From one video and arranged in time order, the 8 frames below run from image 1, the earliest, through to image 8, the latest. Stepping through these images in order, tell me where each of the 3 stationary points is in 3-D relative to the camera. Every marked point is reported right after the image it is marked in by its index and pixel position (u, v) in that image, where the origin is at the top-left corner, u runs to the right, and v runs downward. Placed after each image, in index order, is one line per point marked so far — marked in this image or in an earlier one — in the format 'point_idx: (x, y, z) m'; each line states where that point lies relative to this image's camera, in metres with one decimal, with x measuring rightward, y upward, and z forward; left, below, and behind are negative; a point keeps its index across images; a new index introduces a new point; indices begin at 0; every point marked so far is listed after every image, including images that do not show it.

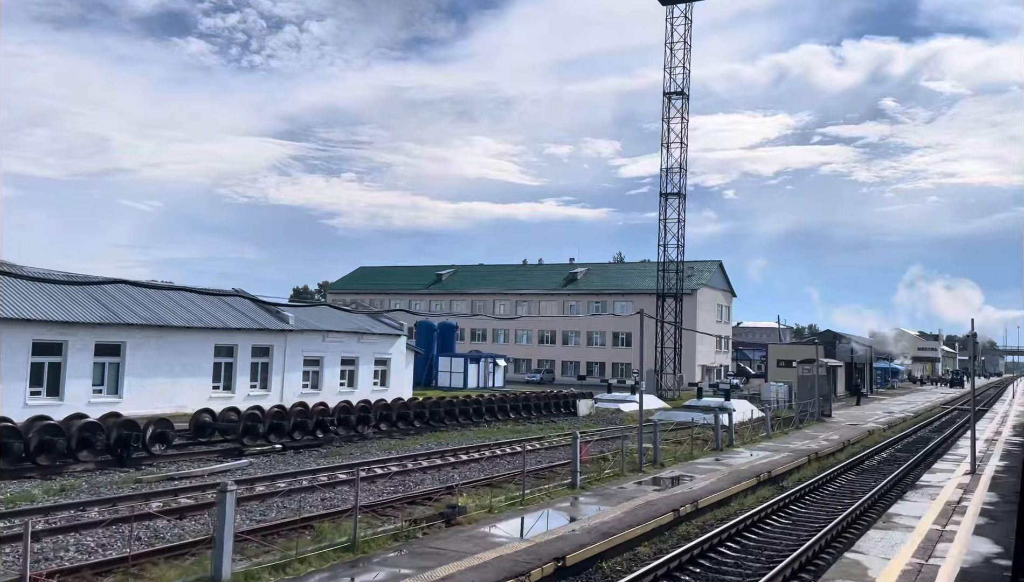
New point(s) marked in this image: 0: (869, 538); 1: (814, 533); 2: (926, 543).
0: (+3.3, -2.4, +10.0) m
1: (+2.8, -2.3, +10.1) m
2: (+3.8, -2.4, +9.7) m
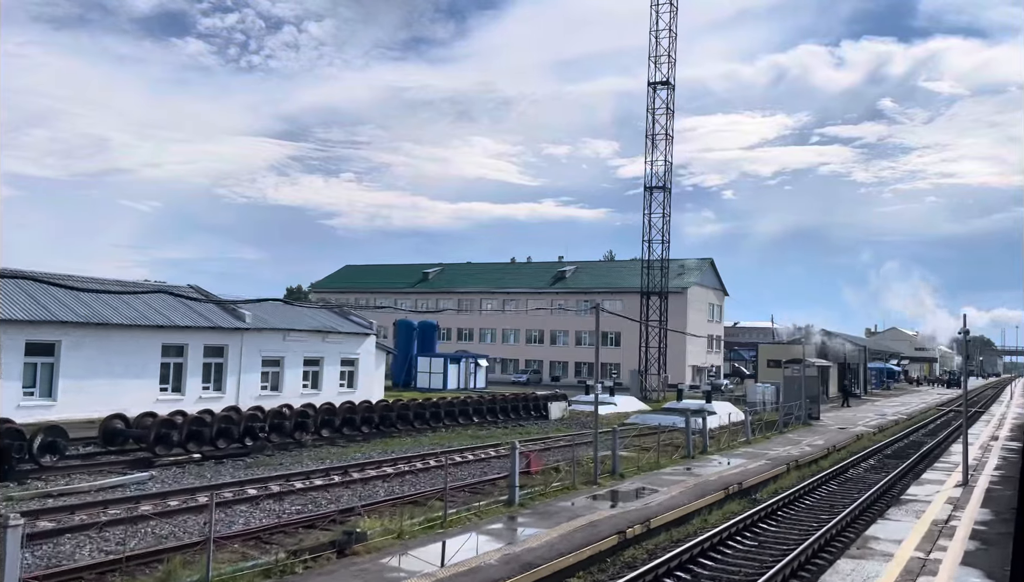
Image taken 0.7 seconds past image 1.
0: (+2.8, -2.3, +9.1) m
1: (+2.3, -2.3, +9.2) m
2: (+3.3, -2.3, +8.8) m
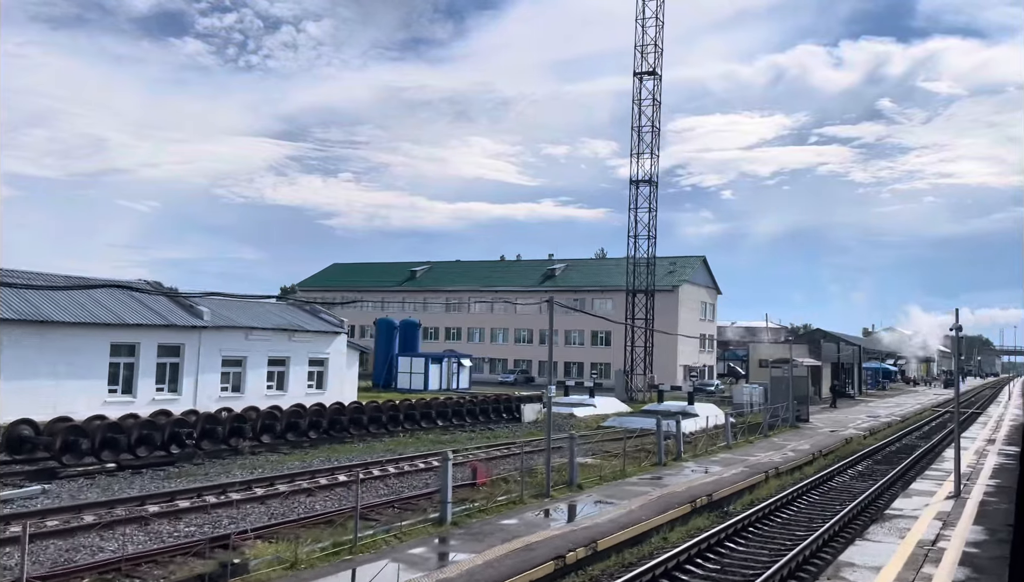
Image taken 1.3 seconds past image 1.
0: (+2.5, -2.3, +8.3) m
1: (+2.0, -2.2, +8.4) m
2: (+2.9, -2.3, +8.1) m
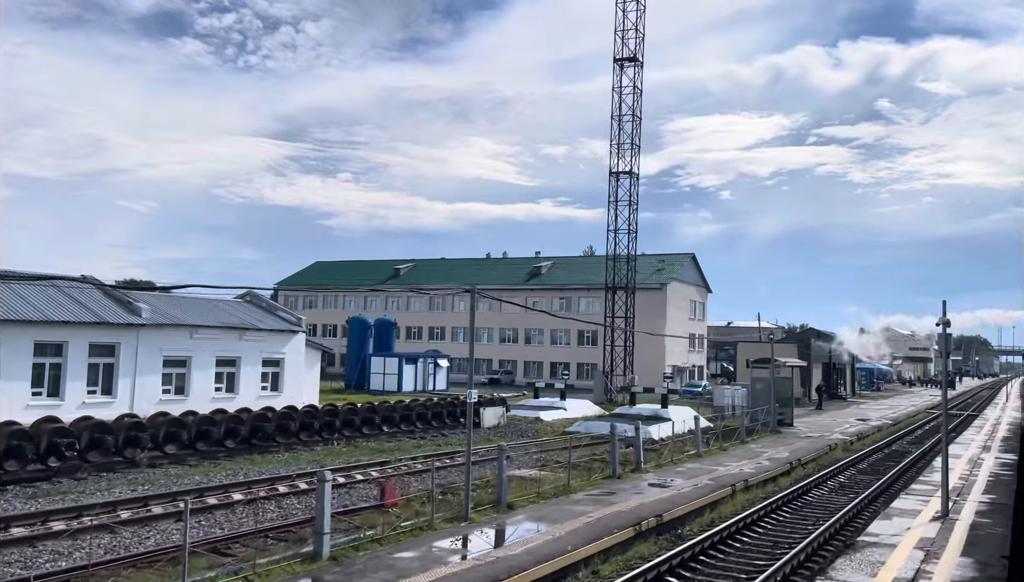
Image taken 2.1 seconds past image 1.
0: (+1.9, -2.2, +7.3) m
1: (+1.4, -2.2, +7.4) m
2: (+2.4, -2.2, +7.0) m
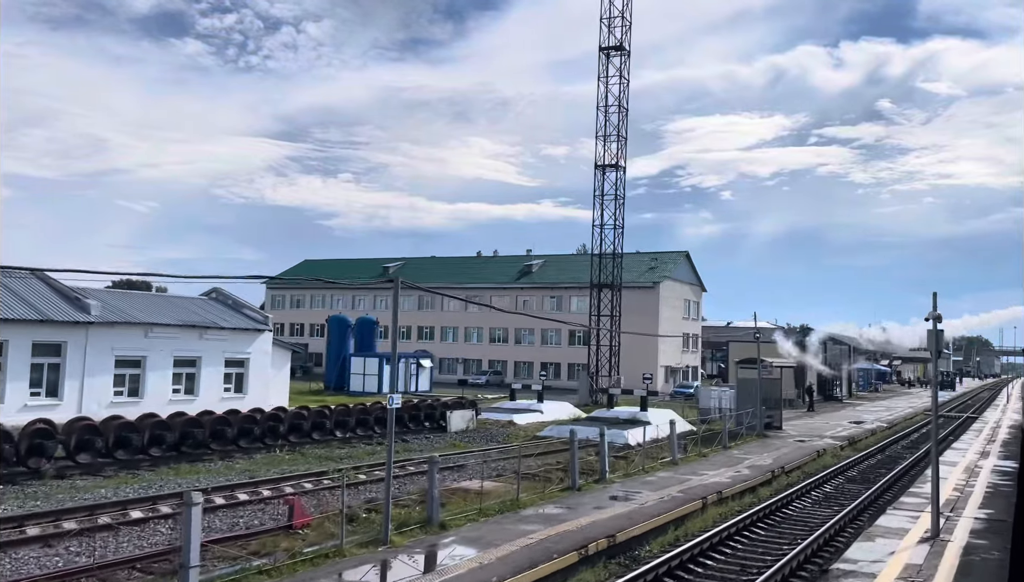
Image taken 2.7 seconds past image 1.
0: (+1.6, -2.3, +7.6) m
1: (+1.1, -2.3, +7.7) m
2: (+2.0, -2.3, +7.4) m
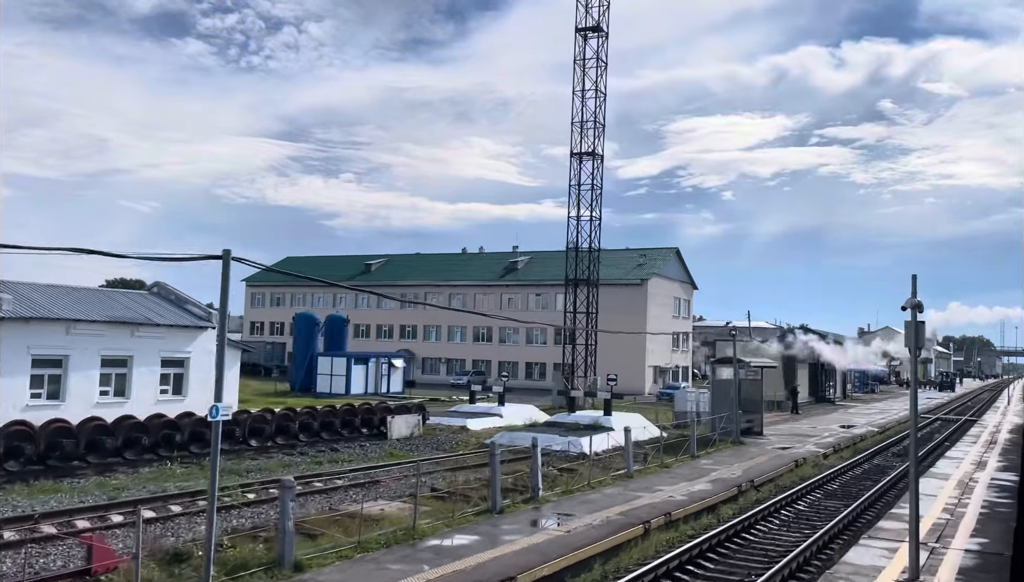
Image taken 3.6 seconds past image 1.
0: (+1.1, -2.2, +6.6) m
1: (+0.6, -2.2, +6.7) m
2: (+1.5, -2.2, +6.3) m
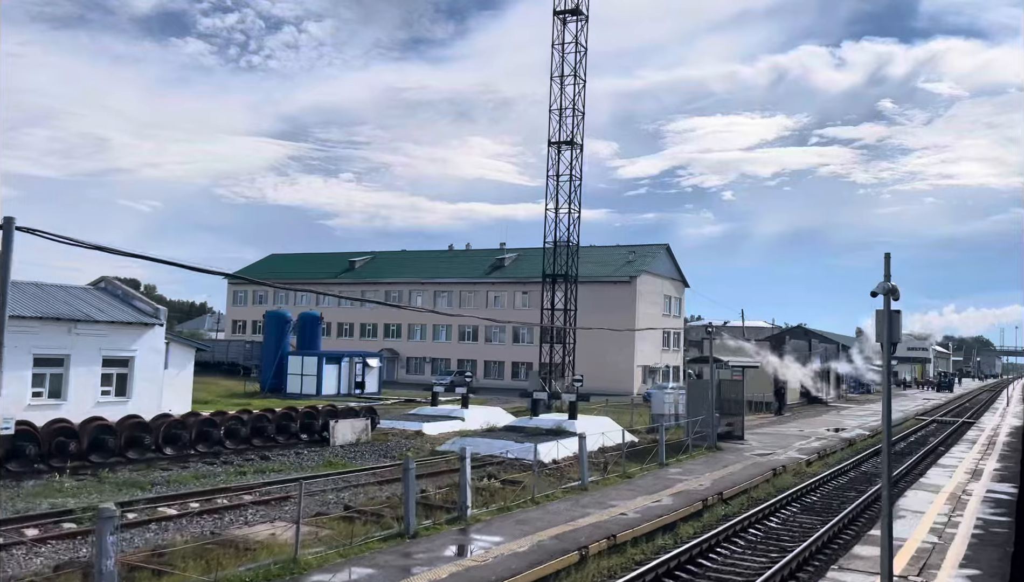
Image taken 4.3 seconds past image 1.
0: (+0.7, -2.2, +5.7) m
1: (+0.2, -2.1, +5.8) m
2: (+1.1, -2.1, +5.5) m
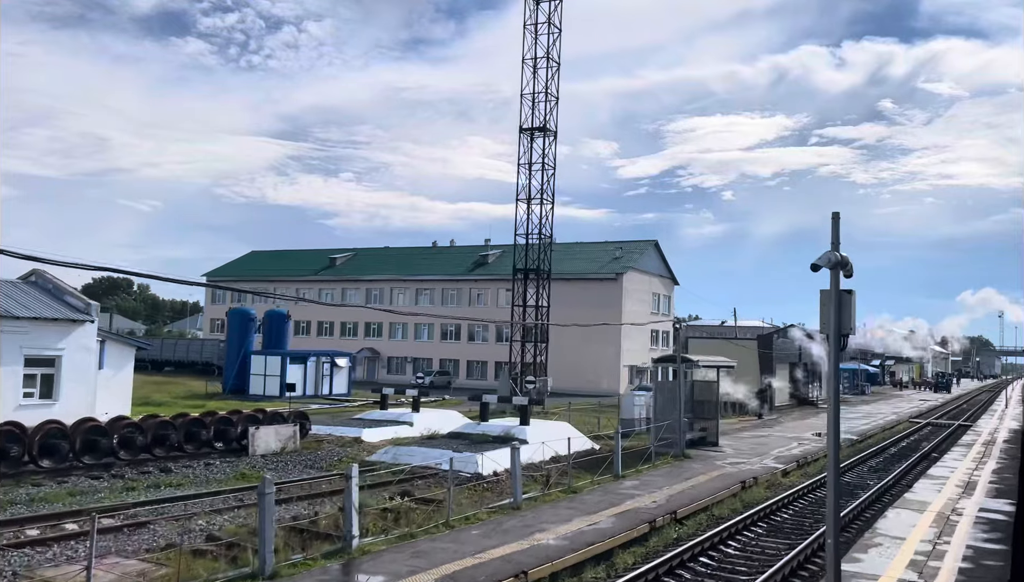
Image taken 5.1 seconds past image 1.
0: (+0.2, -2.1, +4.8) m
1: (-0.3, -2.0, +4.9) m
2: (+0.6, -2.1, +4.6) m
